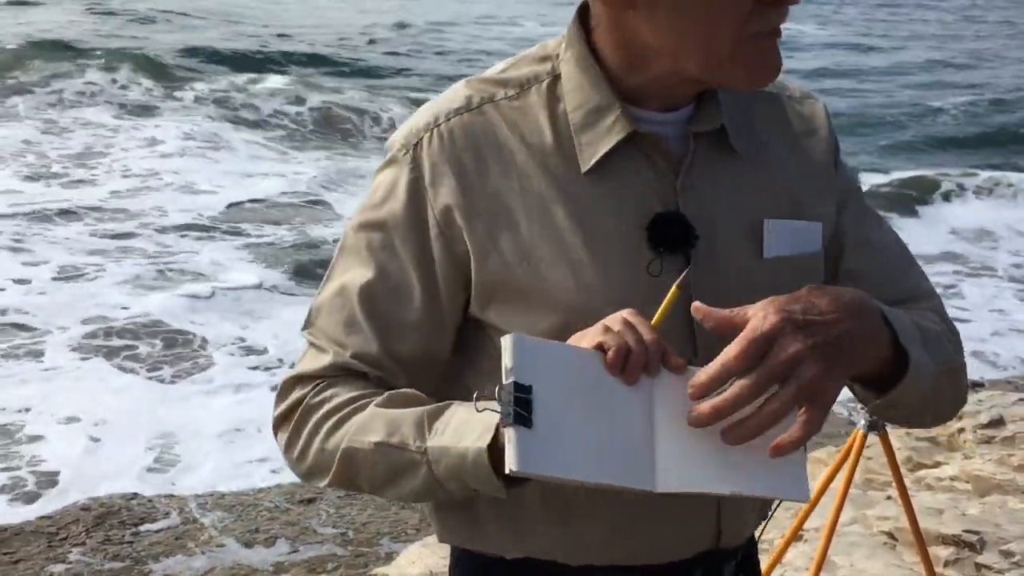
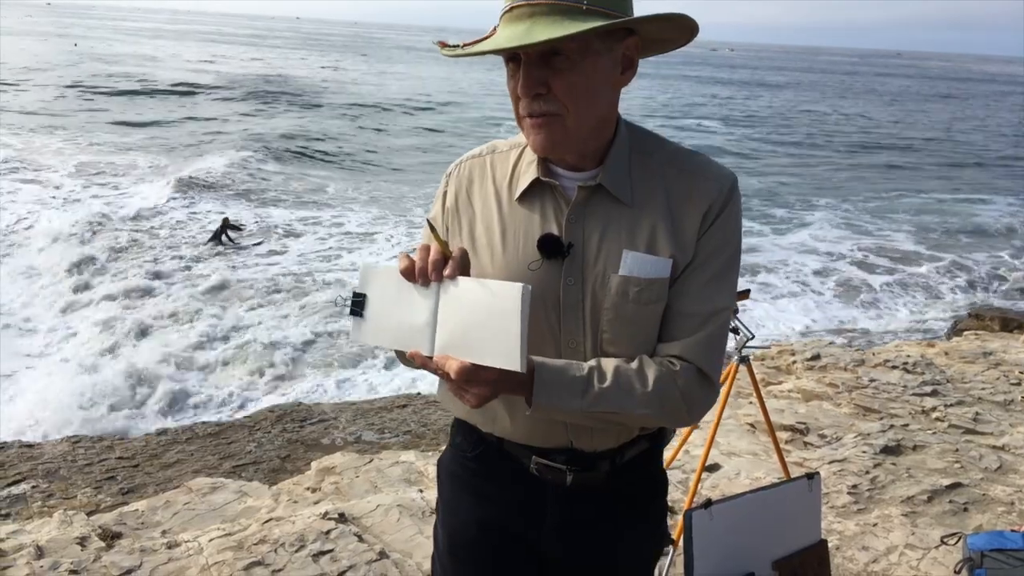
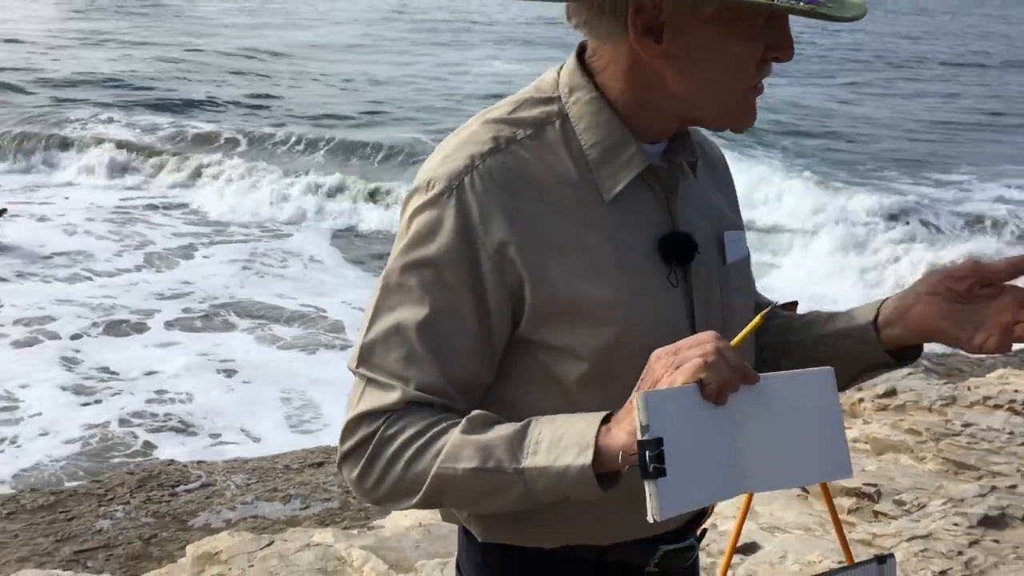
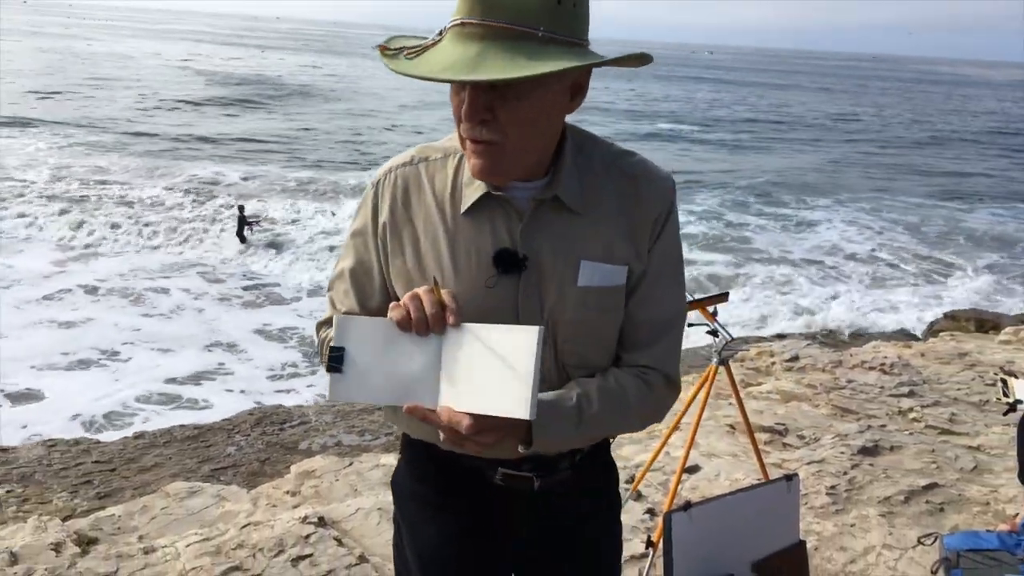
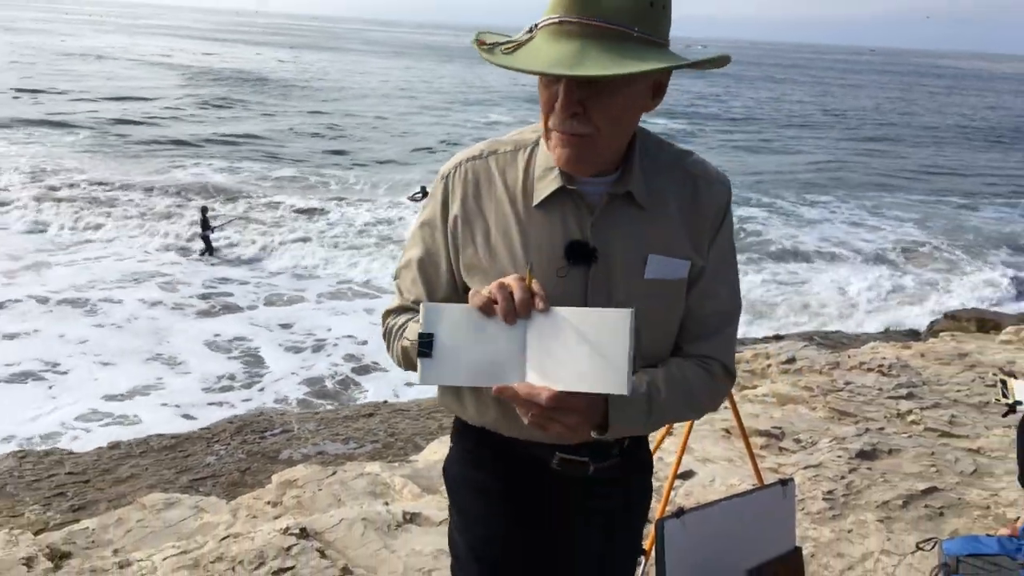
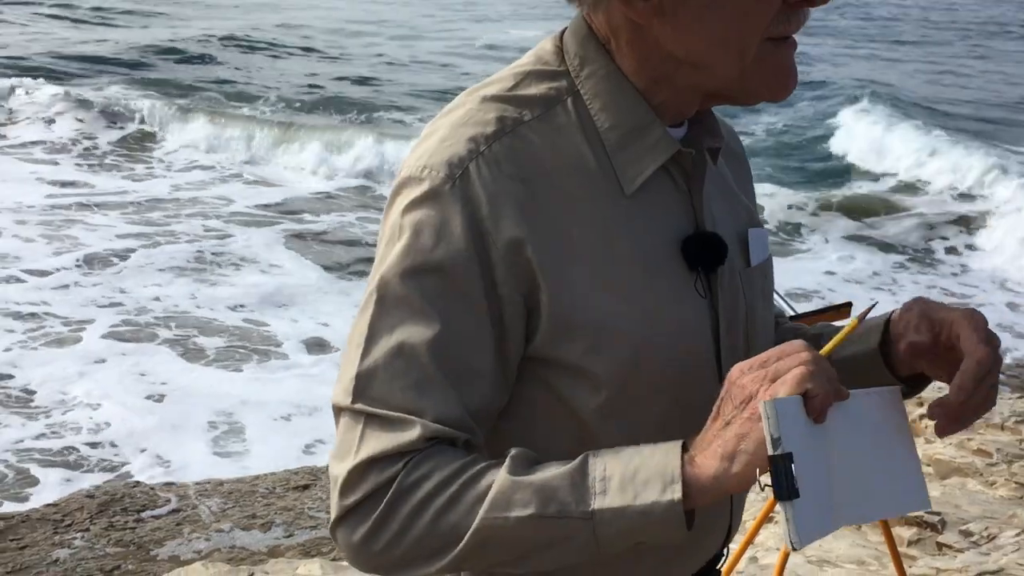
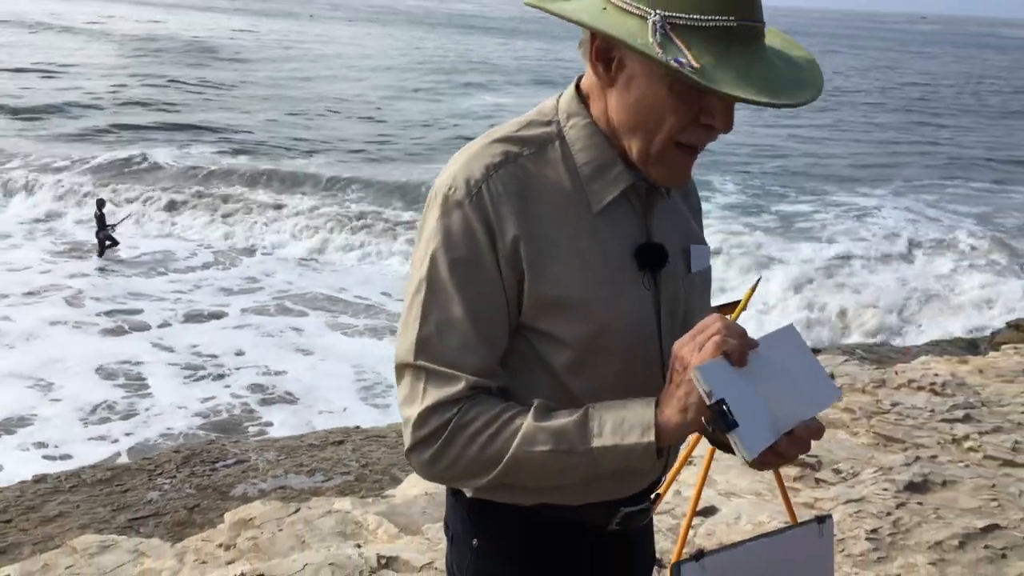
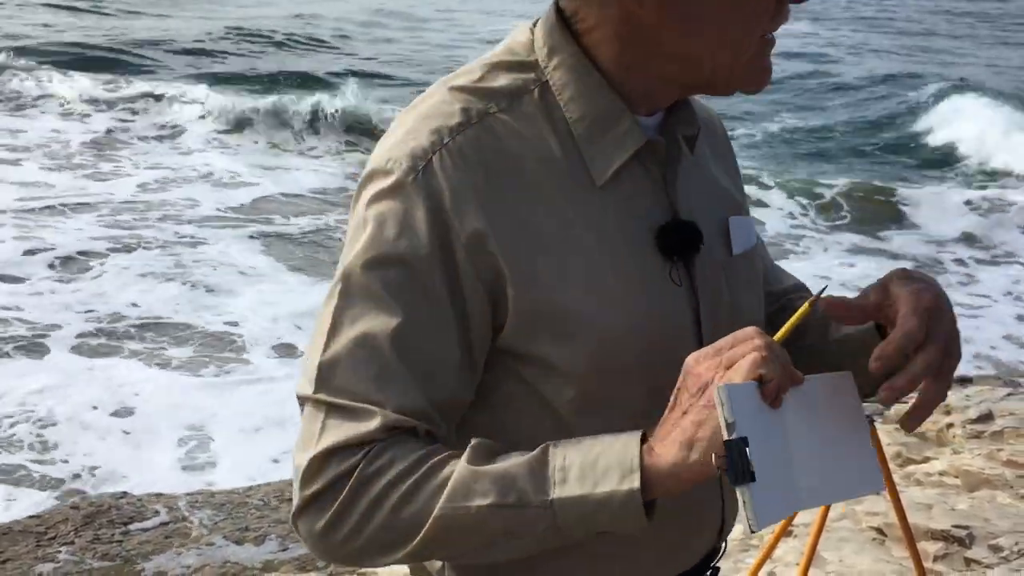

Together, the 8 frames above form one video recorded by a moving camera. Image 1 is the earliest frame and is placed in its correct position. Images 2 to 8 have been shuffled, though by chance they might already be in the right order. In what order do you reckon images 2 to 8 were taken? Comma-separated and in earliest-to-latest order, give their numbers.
8, 6, 3, 7, 5, 4, 2
